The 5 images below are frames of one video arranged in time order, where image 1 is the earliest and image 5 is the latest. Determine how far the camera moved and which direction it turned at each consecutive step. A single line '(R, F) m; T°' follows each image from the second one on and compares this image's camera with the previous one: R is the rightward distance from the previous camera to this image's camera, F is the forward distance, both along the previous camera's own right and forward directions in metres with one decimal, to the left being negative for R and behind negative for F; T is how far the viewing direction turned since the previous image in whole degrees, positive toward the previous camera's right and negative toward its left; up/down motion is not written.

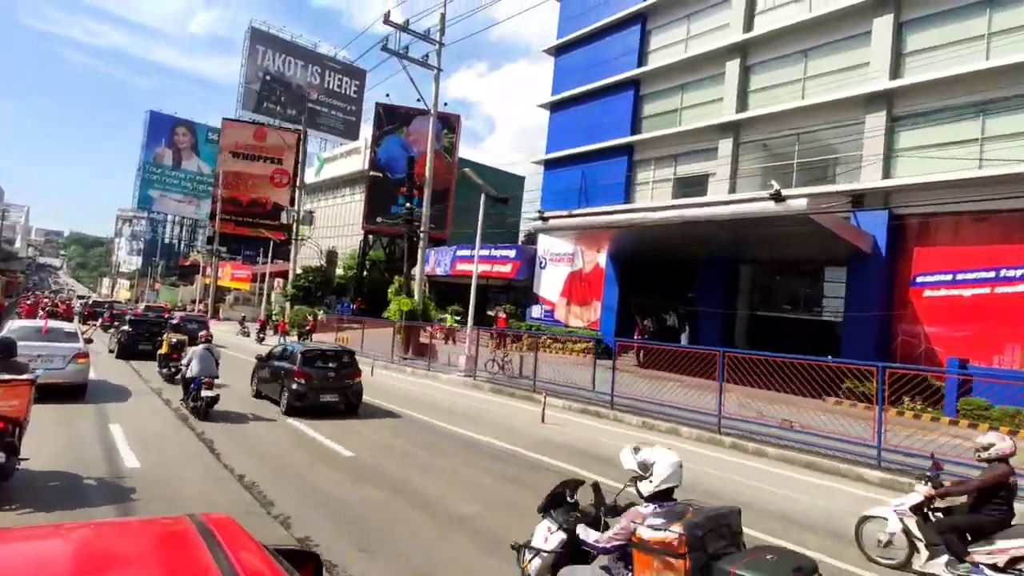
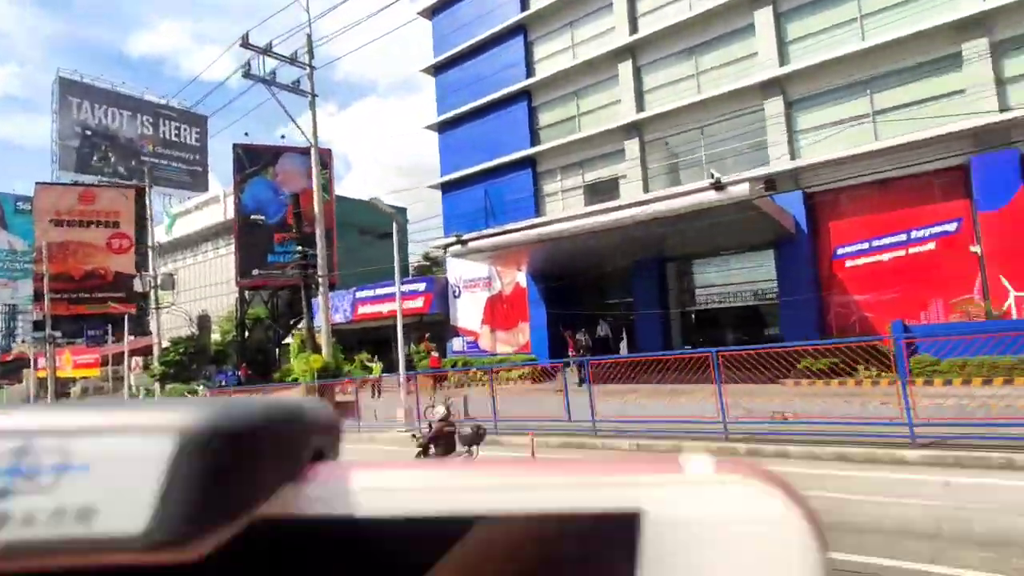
(-1.7, +2.1) m; +12°
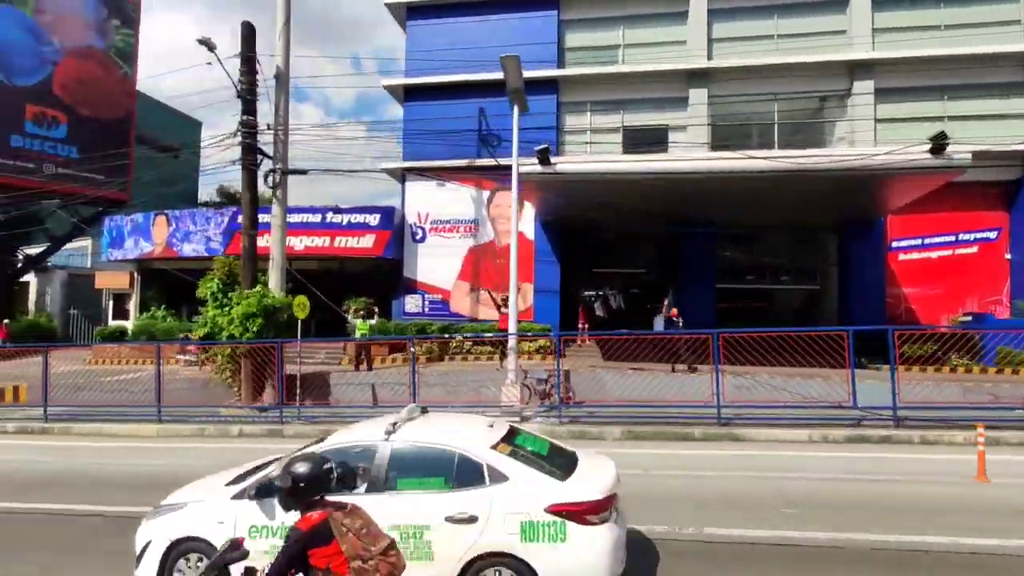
(-9.9, +8.0) m; +29°
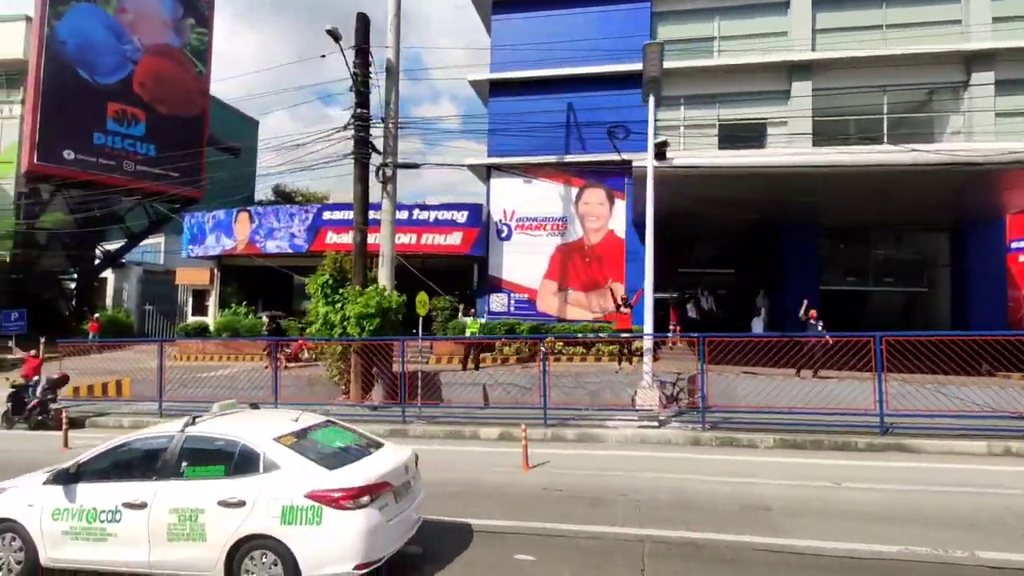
(-2.4, +0.4) m; -2°
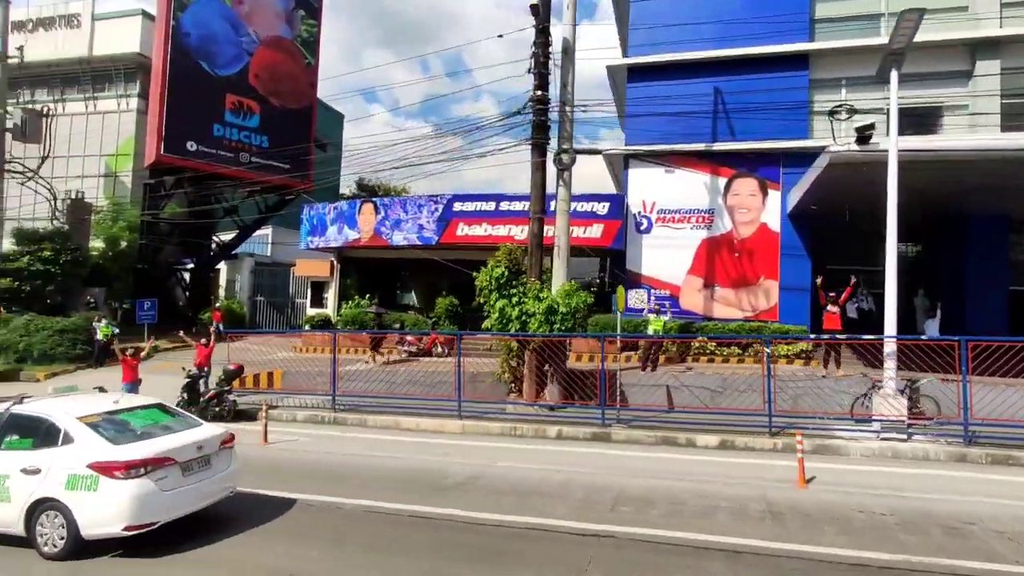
(-3.6, +0.8) m; -4°
